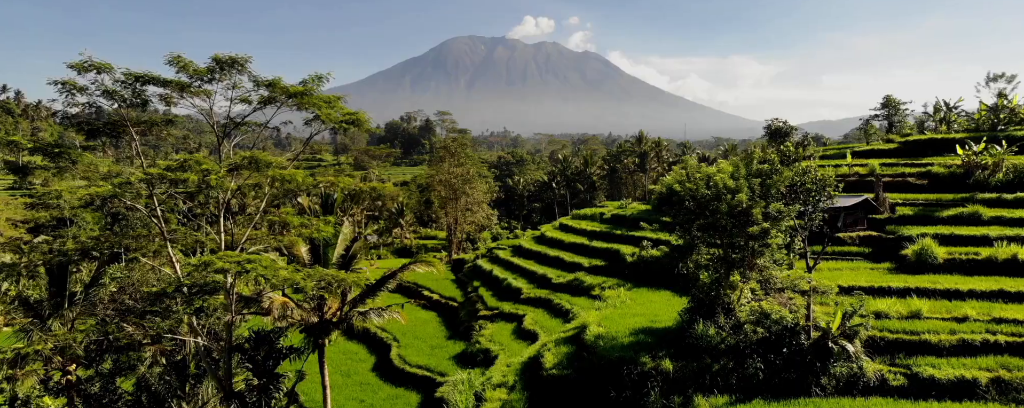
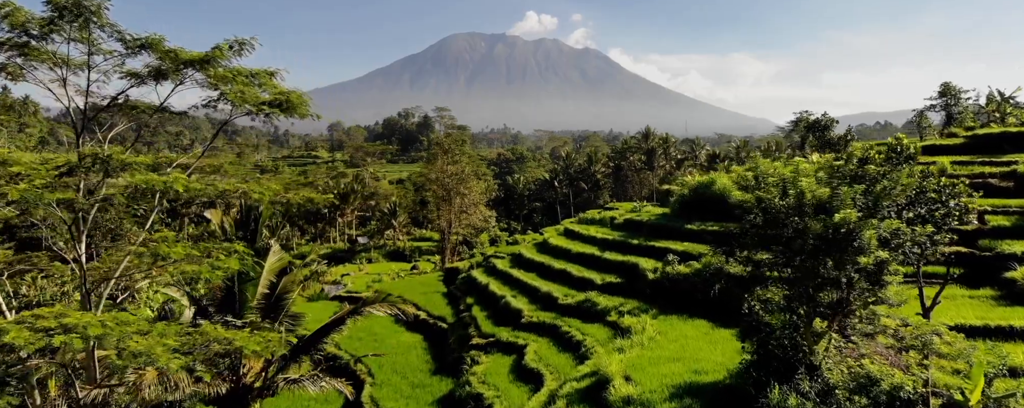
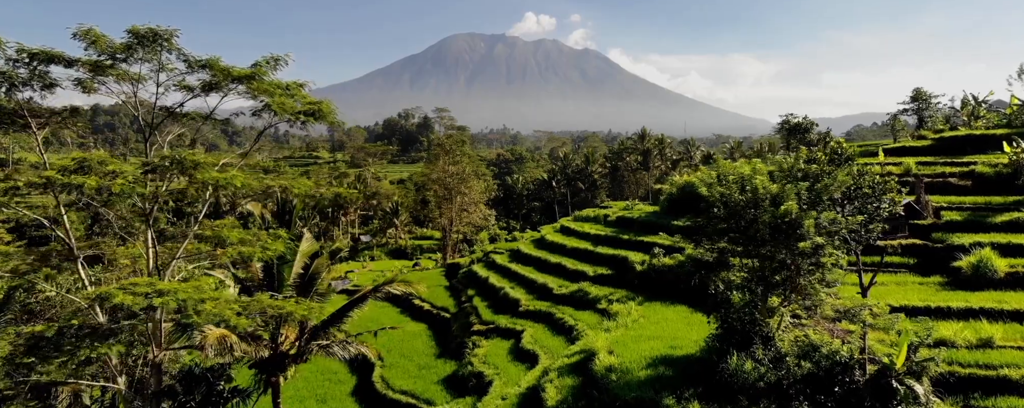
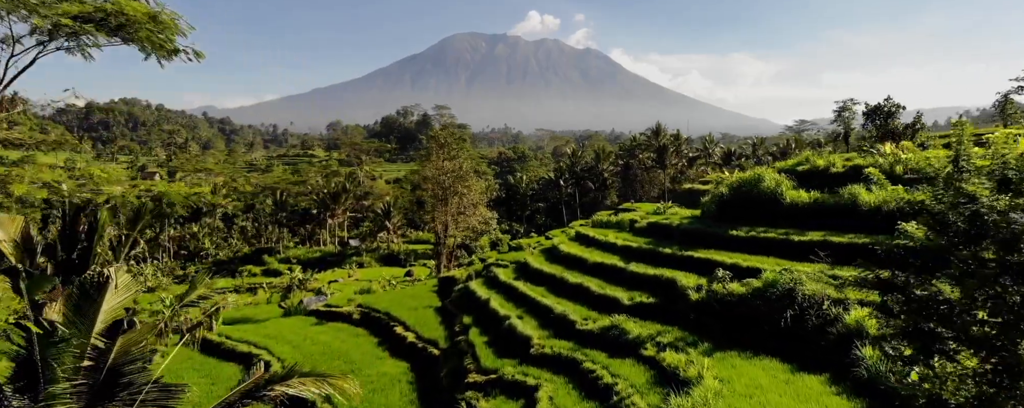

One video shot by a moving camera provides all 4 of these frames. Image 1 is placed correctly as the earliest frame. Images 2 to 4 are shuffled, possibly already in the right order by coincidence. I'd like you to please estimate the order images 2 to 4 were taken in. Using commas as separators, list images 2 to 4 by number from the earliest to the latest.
3, 2, 4
